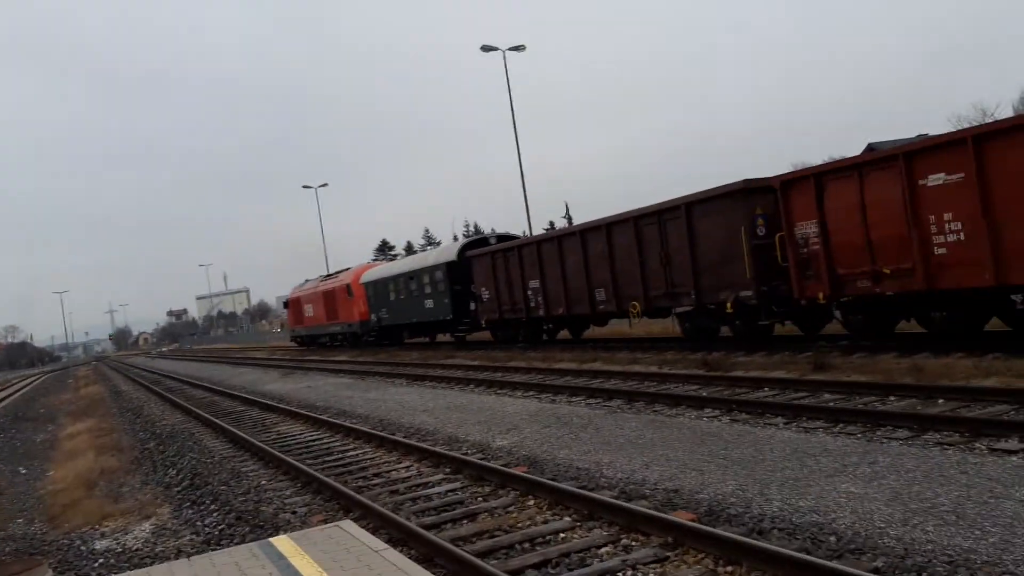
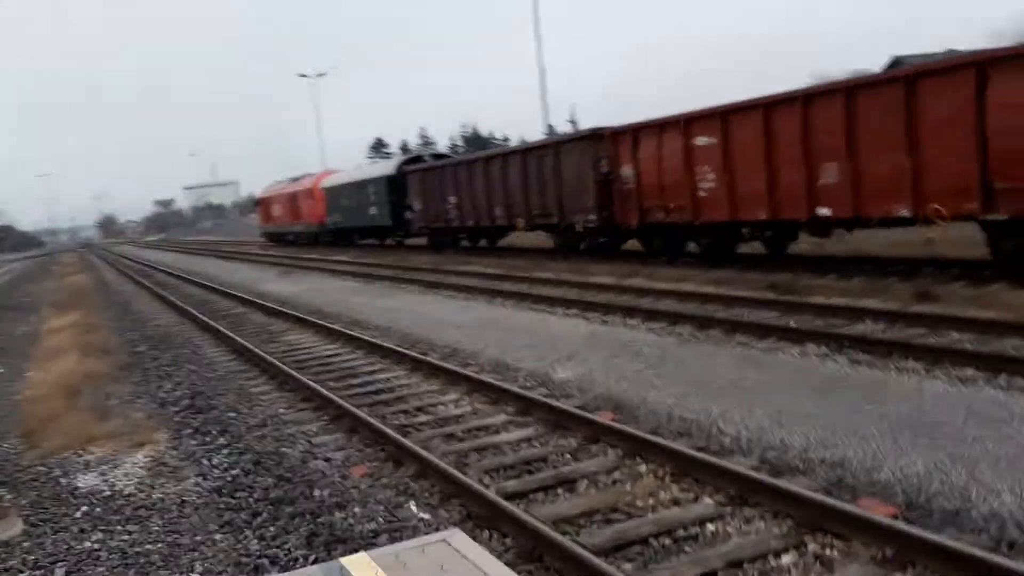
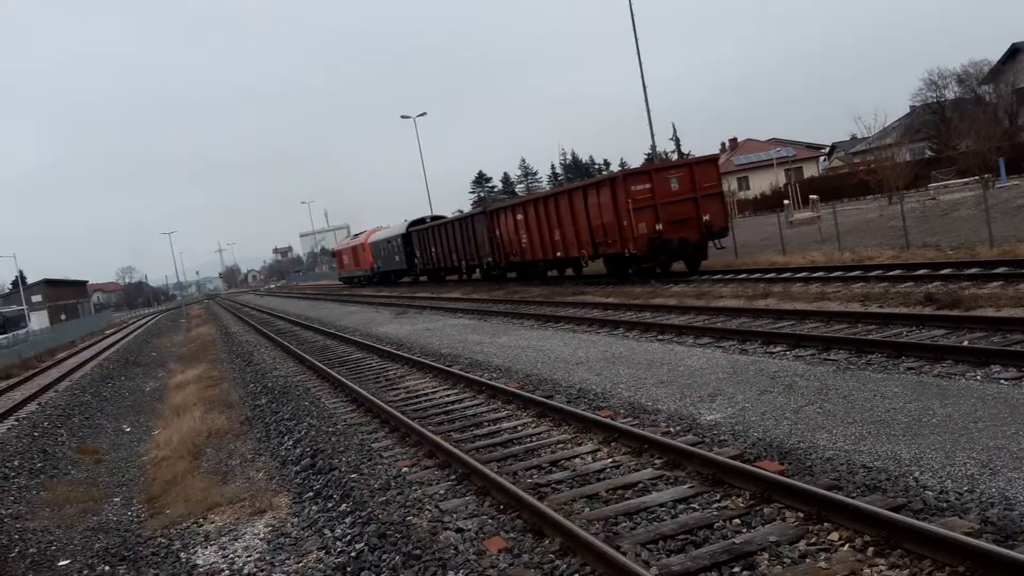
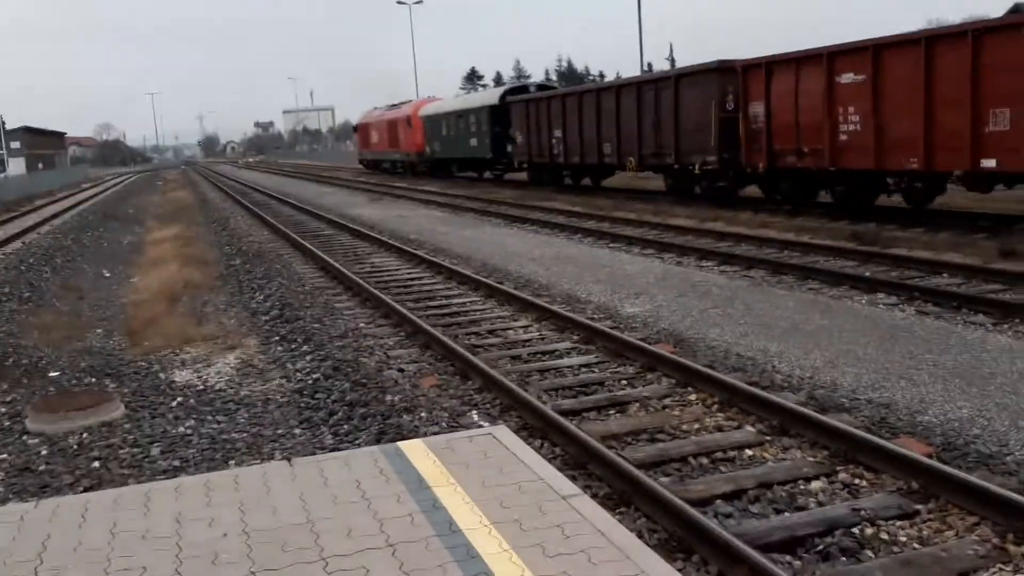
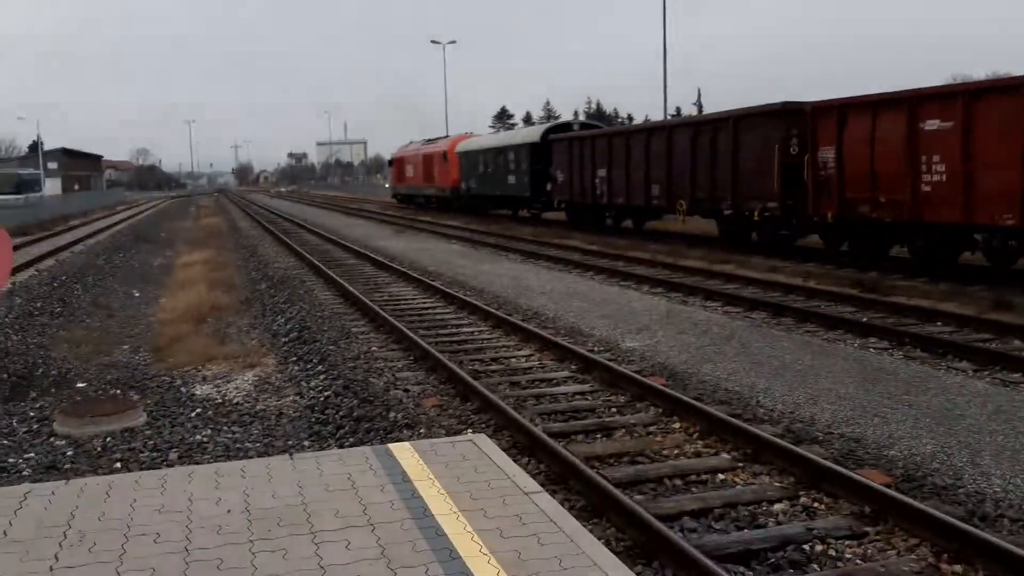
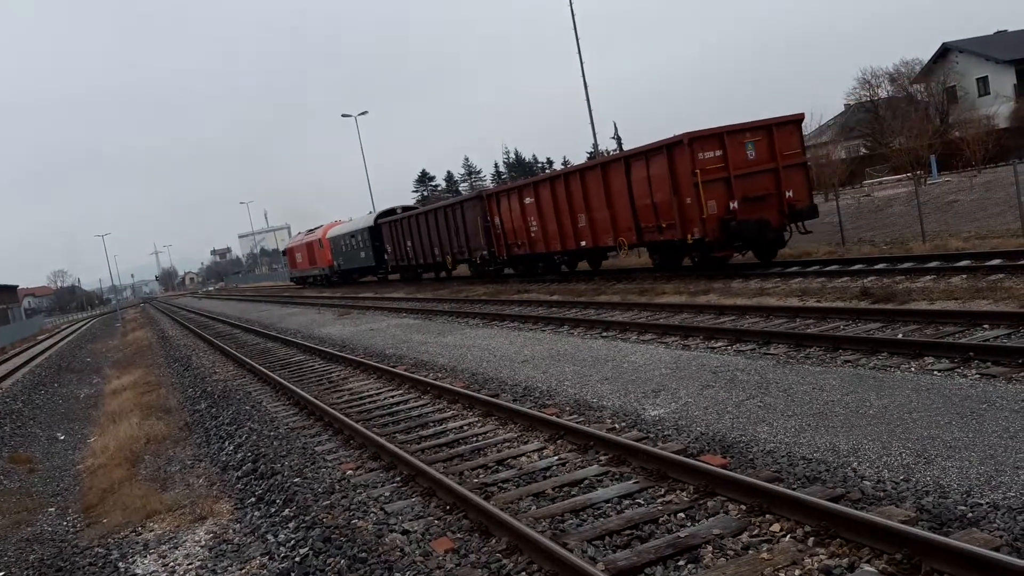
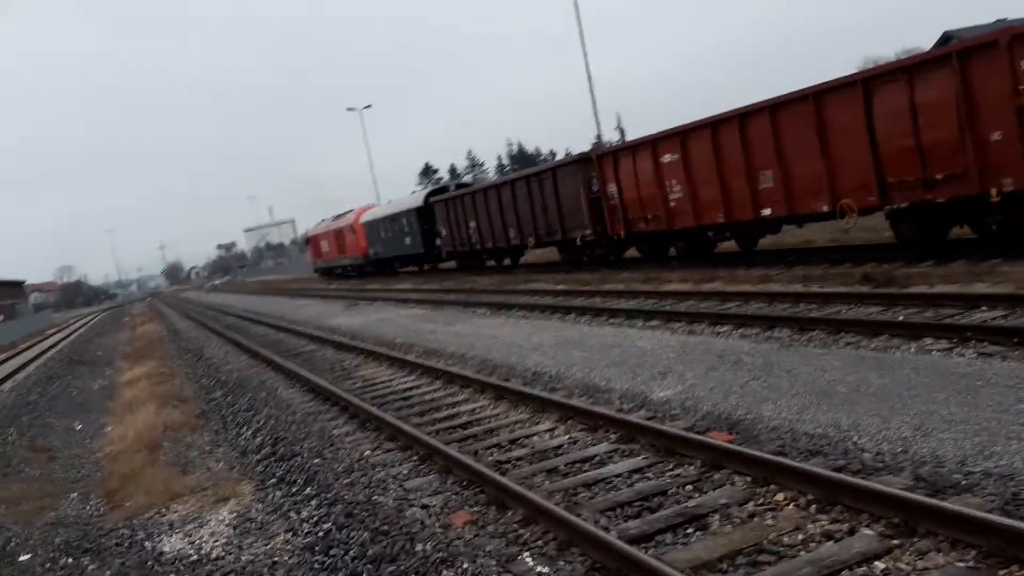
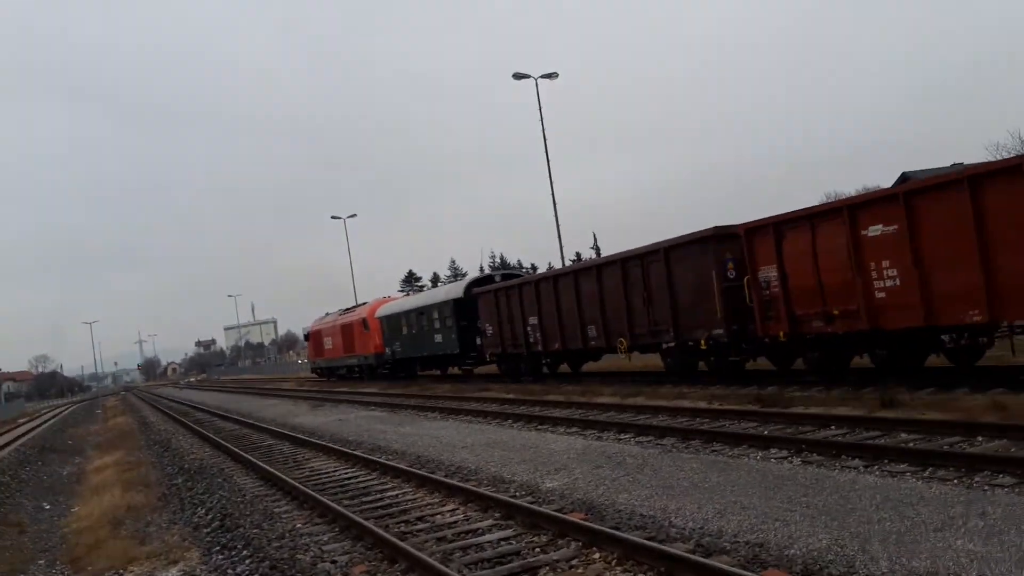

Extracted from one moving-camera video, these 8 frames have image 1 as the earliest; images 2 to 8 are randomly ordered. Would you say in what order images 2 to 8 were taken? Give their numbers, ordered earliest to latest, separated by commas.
8, 5, 4, 2, 7, 6, 3
